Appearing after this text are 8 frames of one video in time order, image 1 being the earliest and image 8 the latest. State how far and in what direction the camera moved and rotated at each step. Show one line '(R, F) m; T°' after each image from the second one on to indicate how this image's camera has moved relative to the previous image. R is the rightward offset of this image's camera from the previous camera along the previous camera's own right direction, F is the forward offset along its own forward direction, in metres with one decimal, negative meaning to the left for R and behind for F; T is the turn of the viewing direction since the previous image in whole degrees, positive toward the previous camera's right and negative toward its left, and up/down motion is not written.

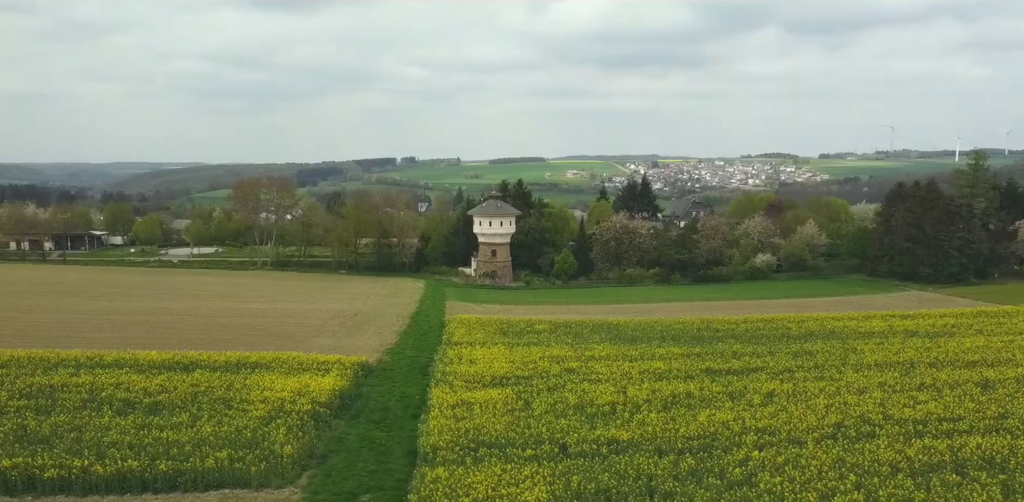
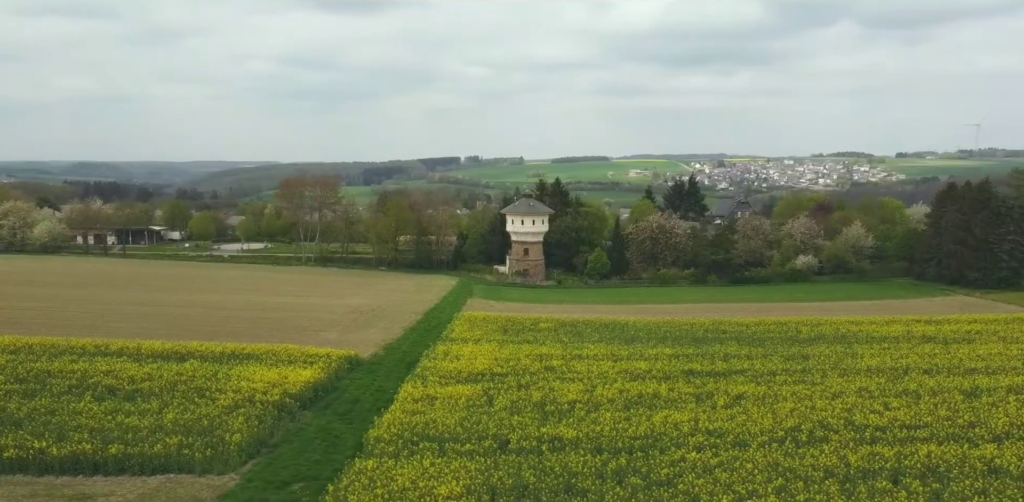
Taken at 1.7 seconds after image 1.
(+3.0, -0.1) m; -5°
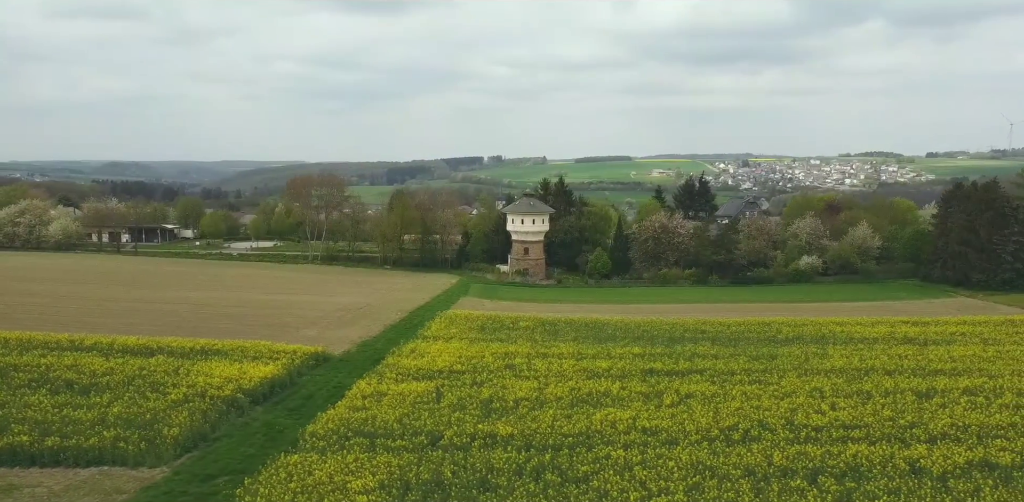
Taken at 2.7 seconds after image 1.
(+2.3, -0.1) m; -2°
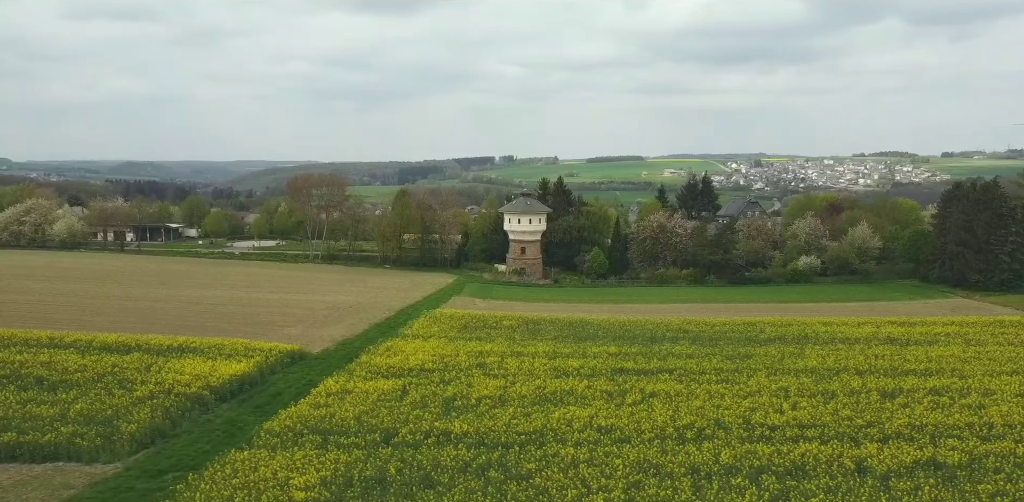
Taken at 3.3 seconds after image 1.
(+1.5, -0.1) m; -1°
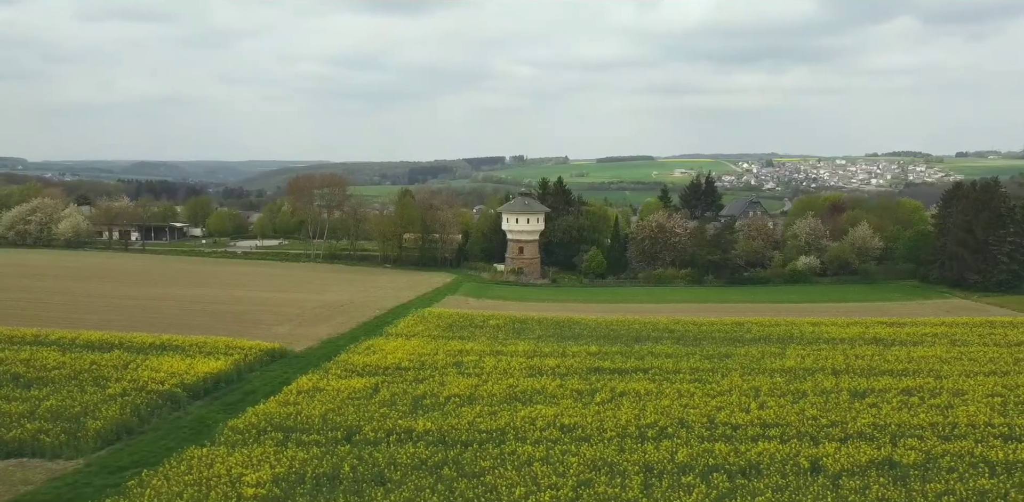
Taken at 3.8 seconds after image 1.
(+1.2, -0.1) m; -1°
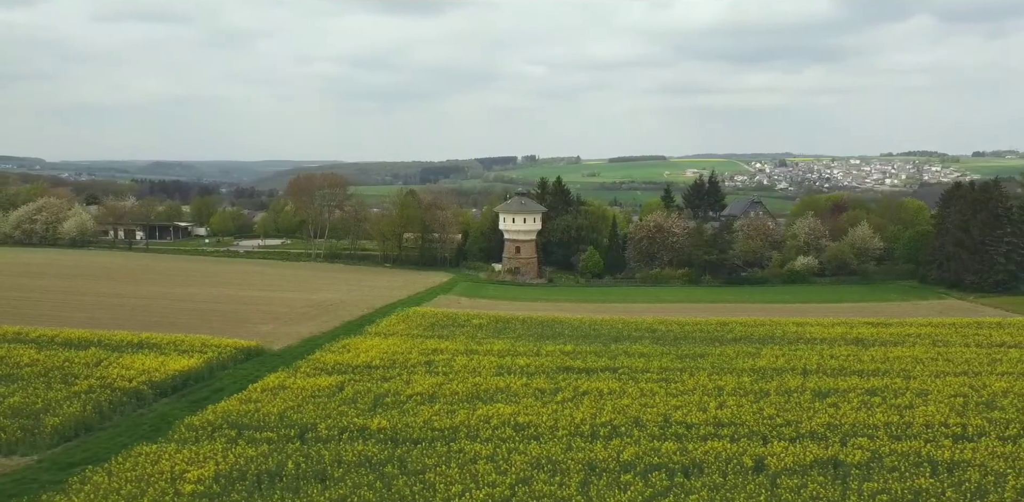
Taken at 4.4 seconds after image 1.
(+1.5, -0.1) m; -1°
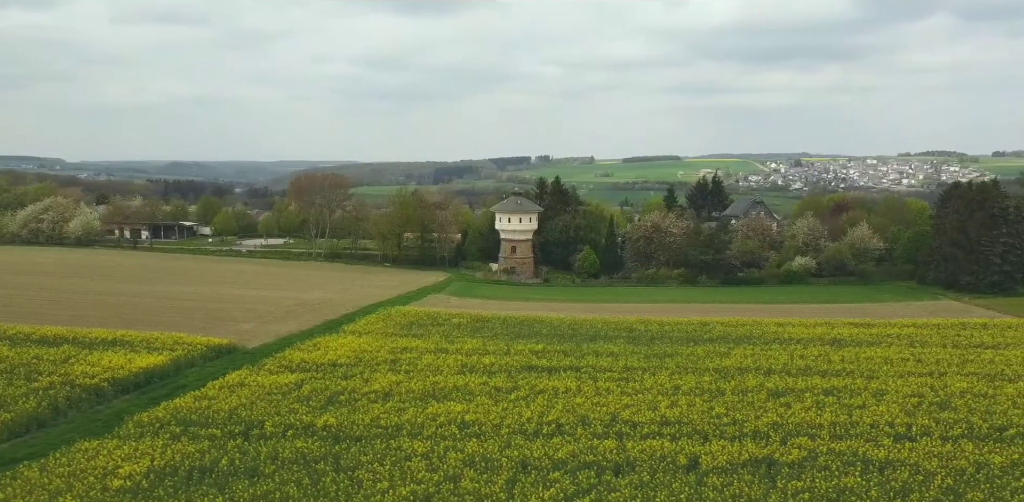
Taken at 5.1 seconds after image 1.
(+1.8, 0.0) m; -1°
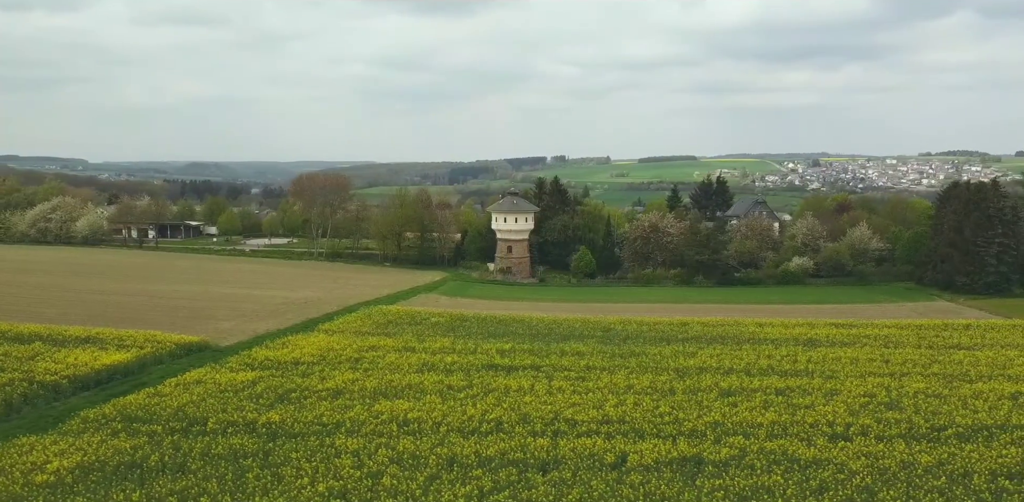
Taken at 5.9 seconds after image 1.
(+2.0, 0.0) m; -1°
